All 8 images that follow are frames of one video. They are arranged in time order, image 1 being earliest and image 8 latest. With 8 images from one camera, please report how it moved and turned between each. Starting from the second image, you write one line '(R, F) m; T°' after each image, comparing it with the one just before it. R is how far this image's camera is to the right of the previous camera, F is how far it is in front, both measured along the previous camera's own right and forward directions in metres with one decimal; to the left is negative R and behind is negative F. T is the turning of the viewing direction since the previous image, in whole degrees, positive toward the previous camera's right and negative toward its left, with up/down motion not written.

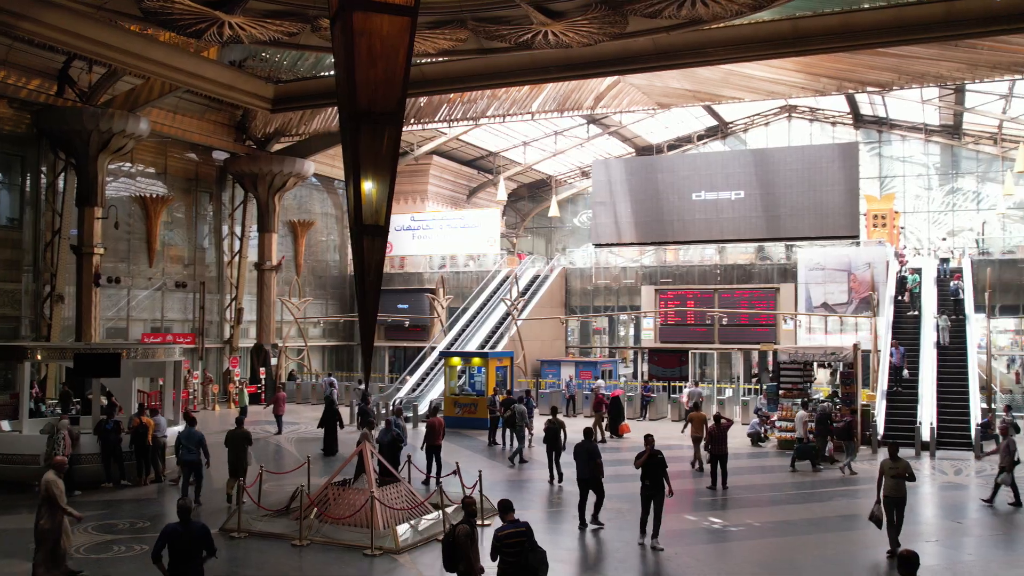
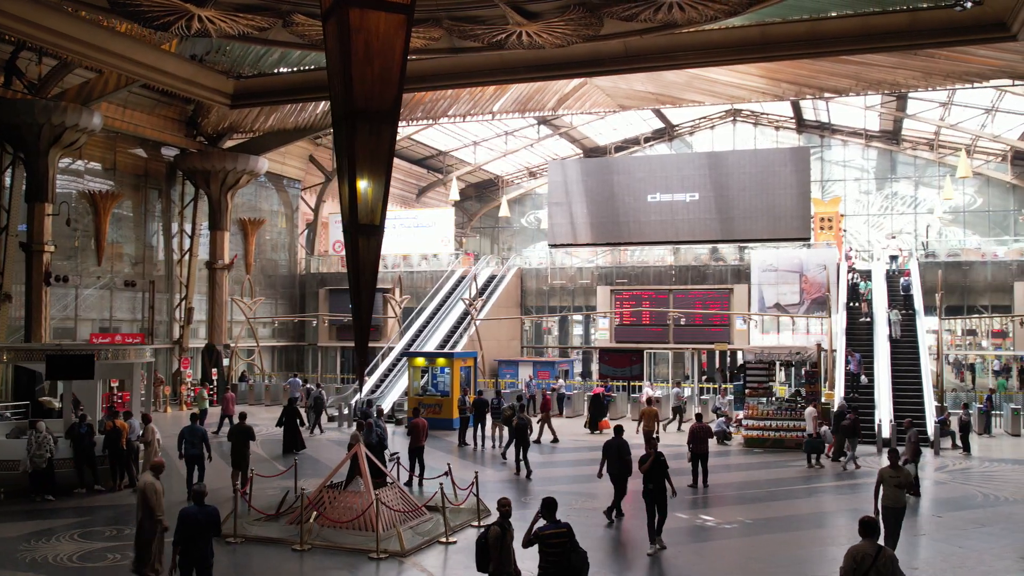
(-0.8, 0.0) m; +4°
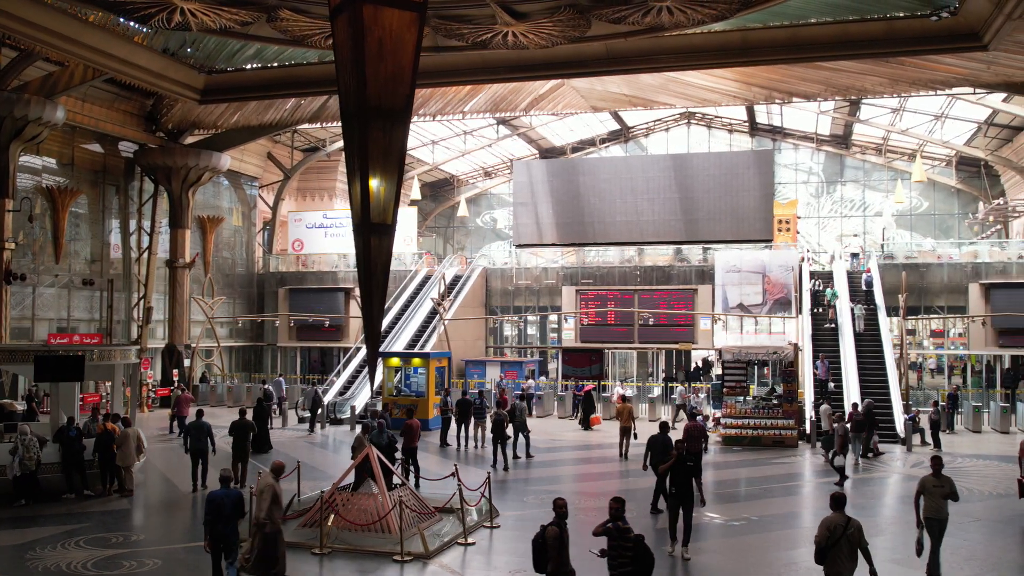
(-1.0, 0.0) m; +4°
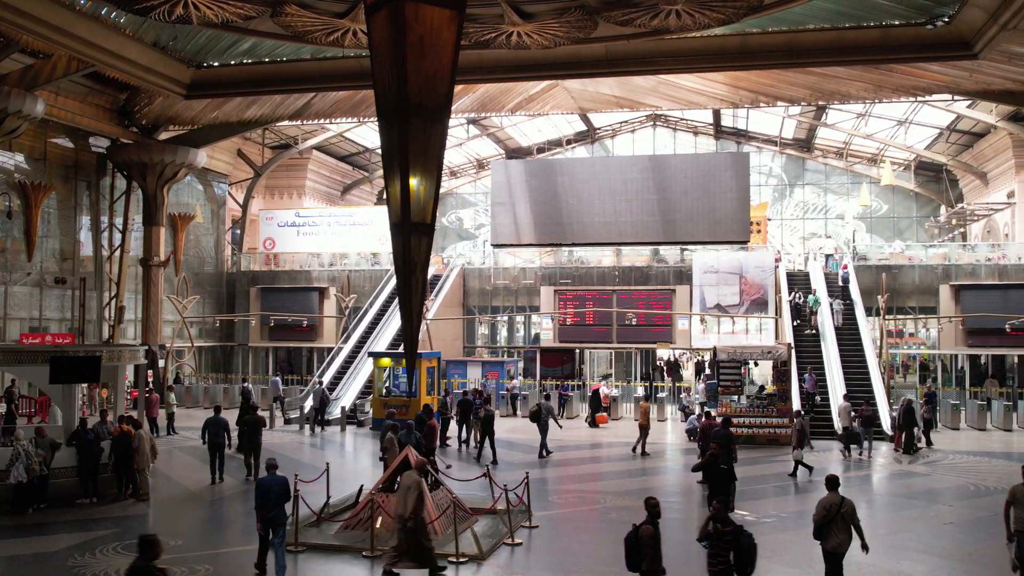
(-1.3, 0.0) m; +4°
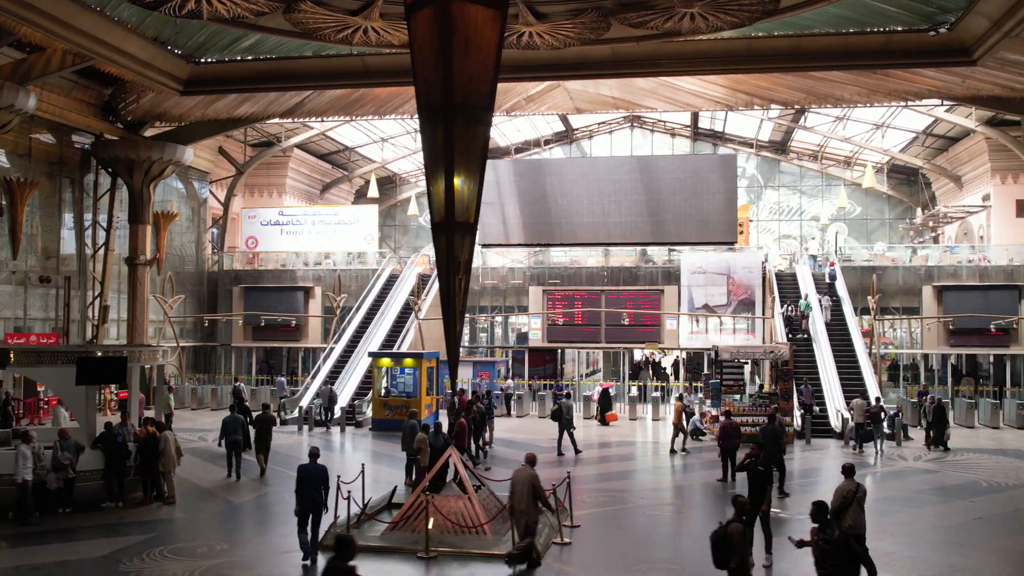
(-1.1, 0.0) m; +3°
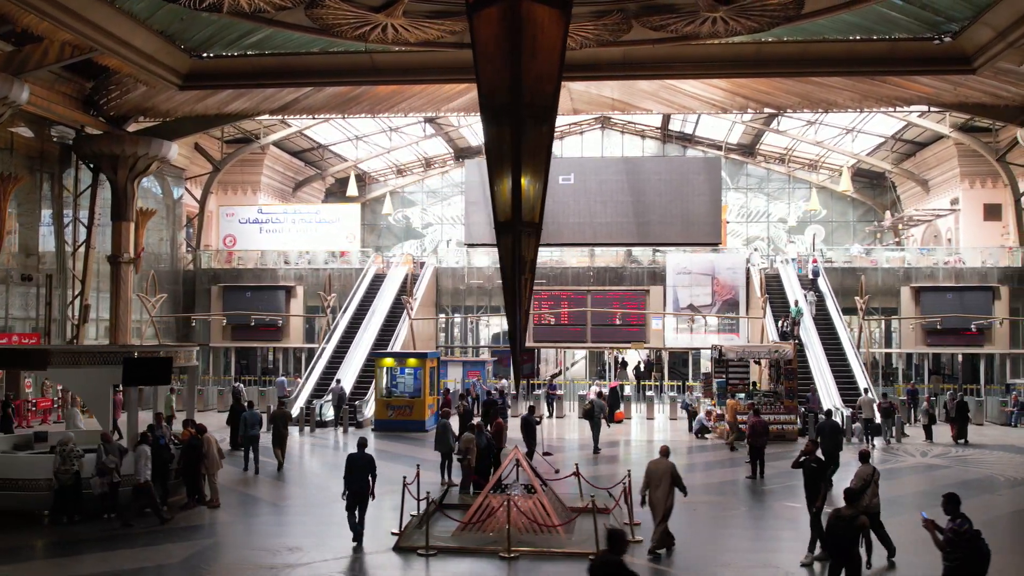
(-1.6, 0.0) m; +4°
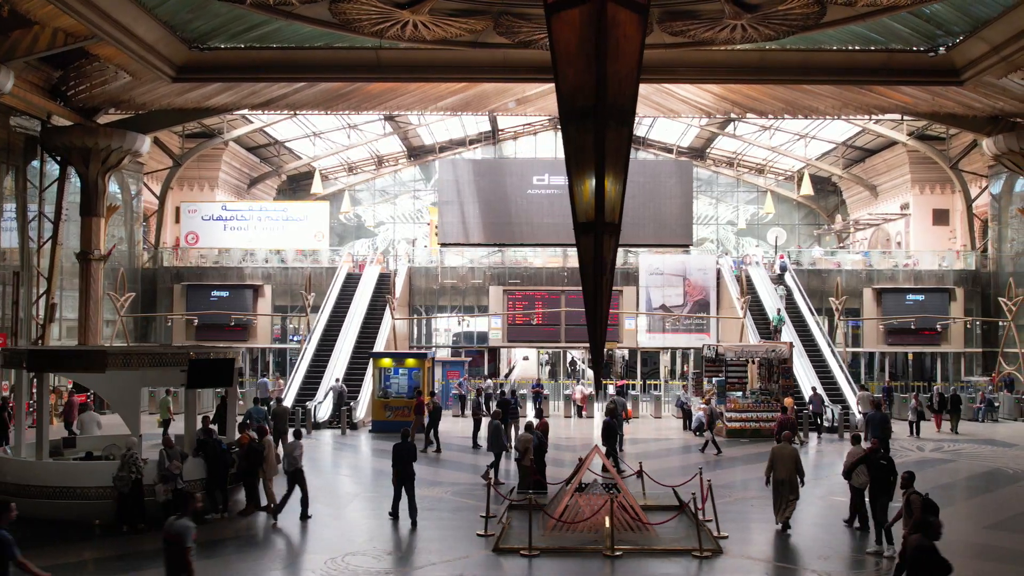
(-2.2, +0.1) m; +6°
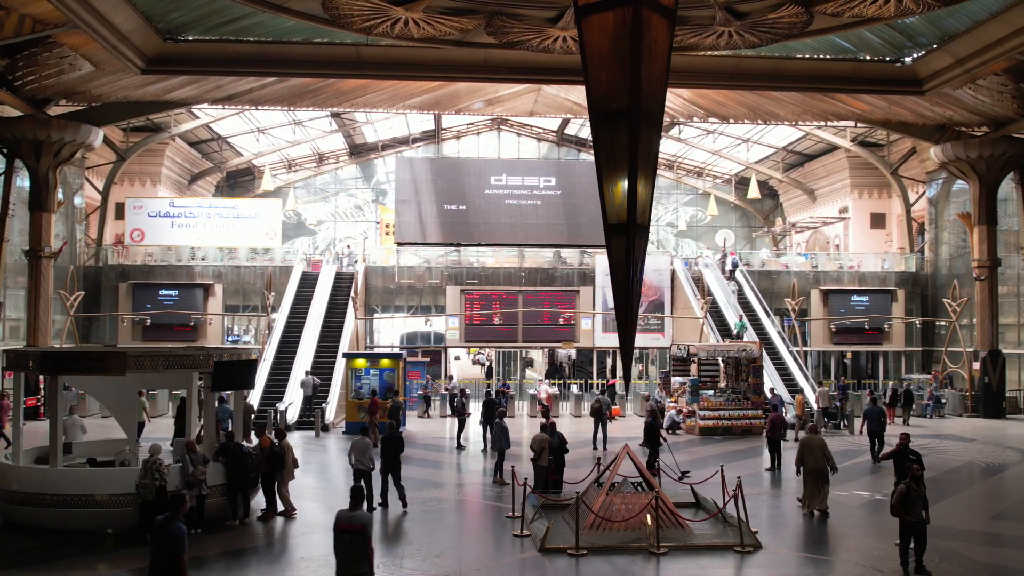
(-1.5, +0.1) m; +5°
